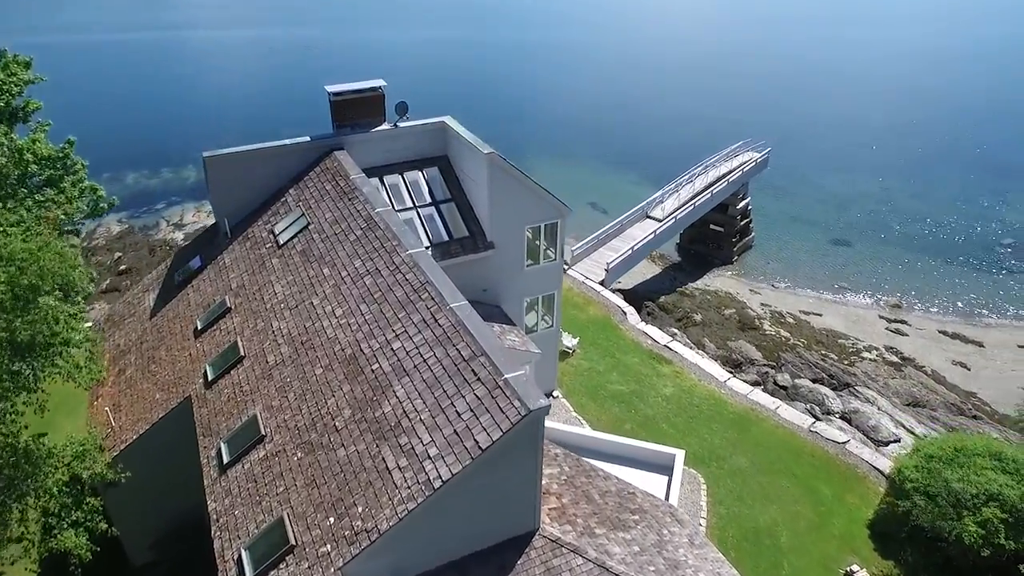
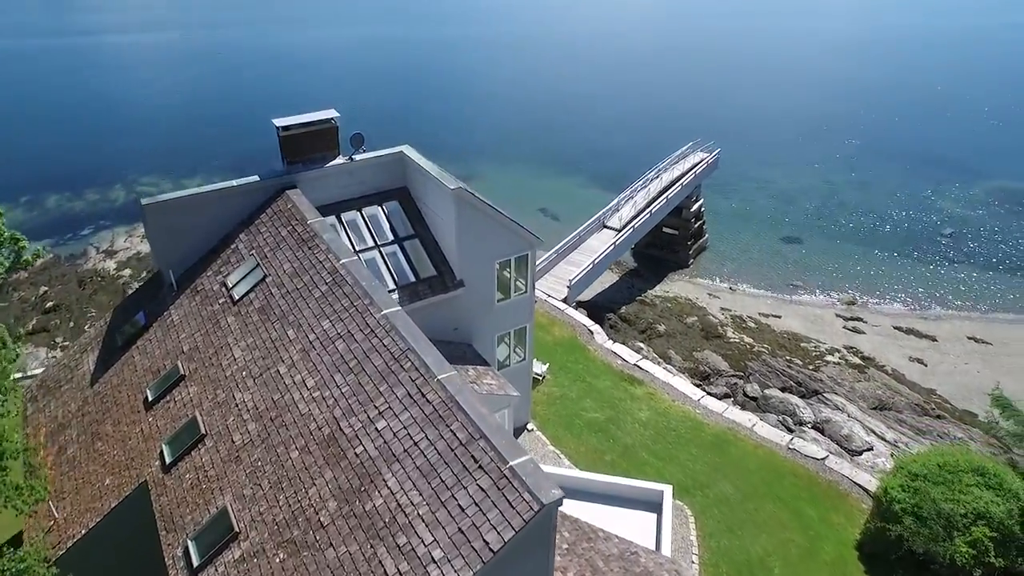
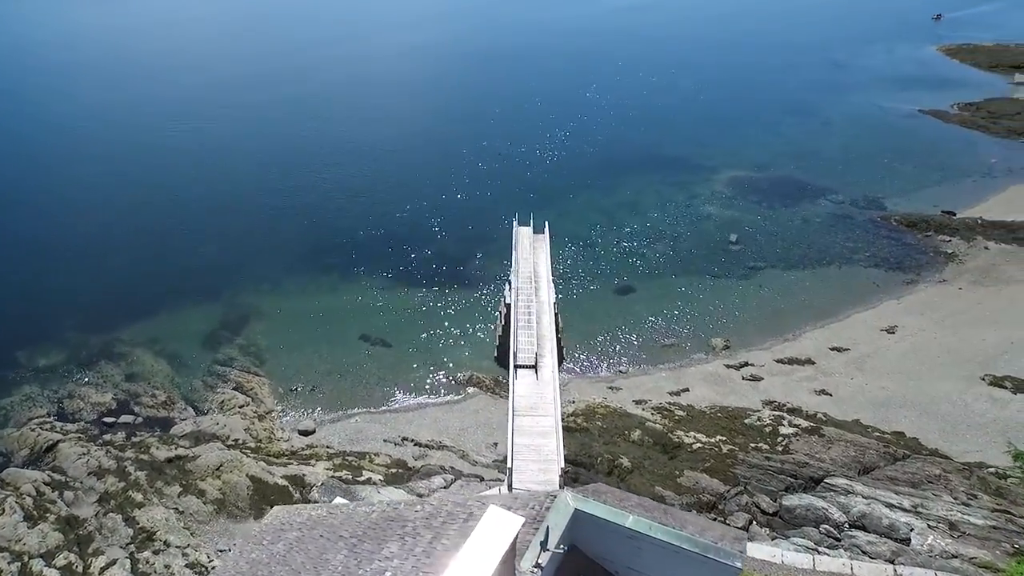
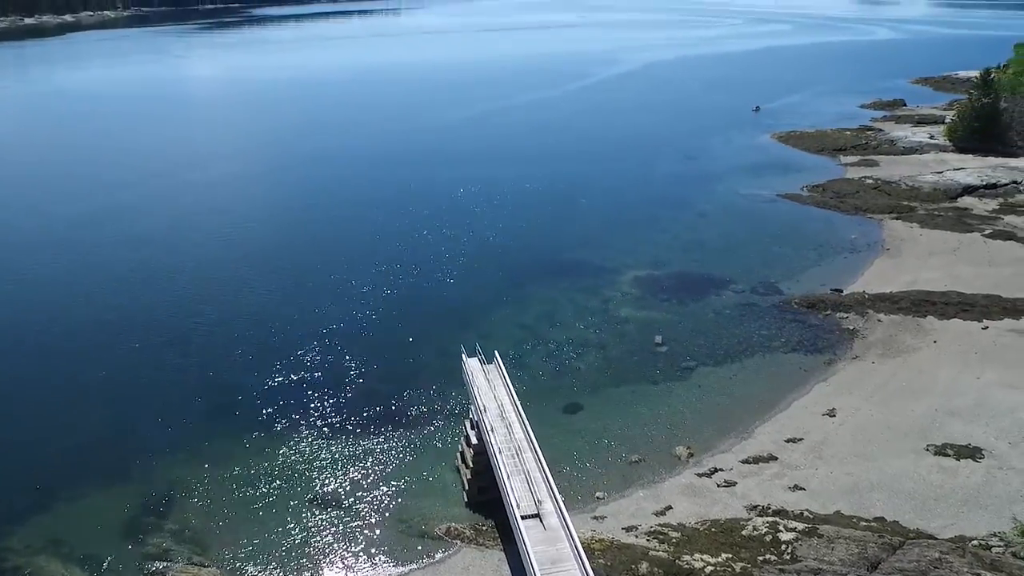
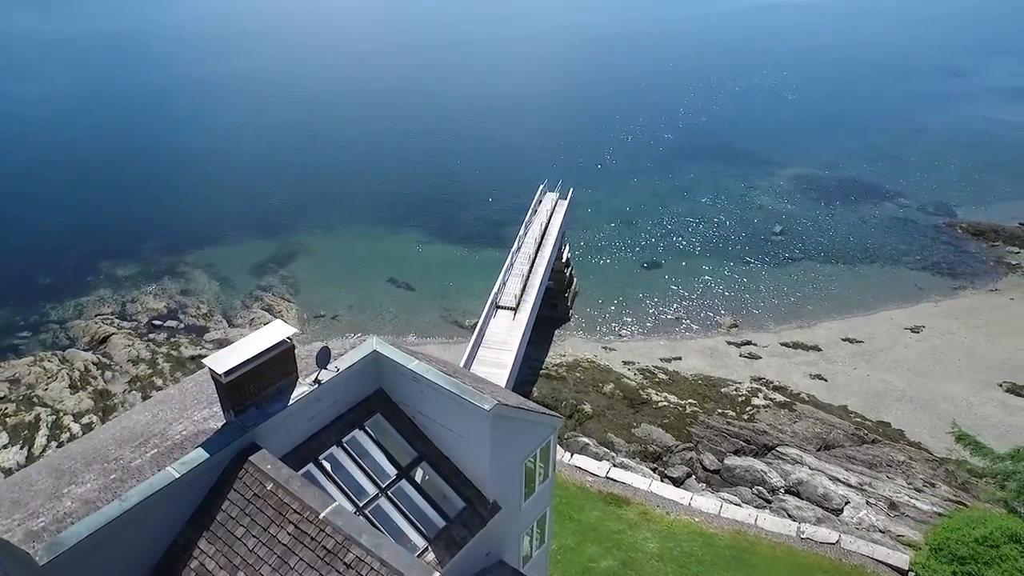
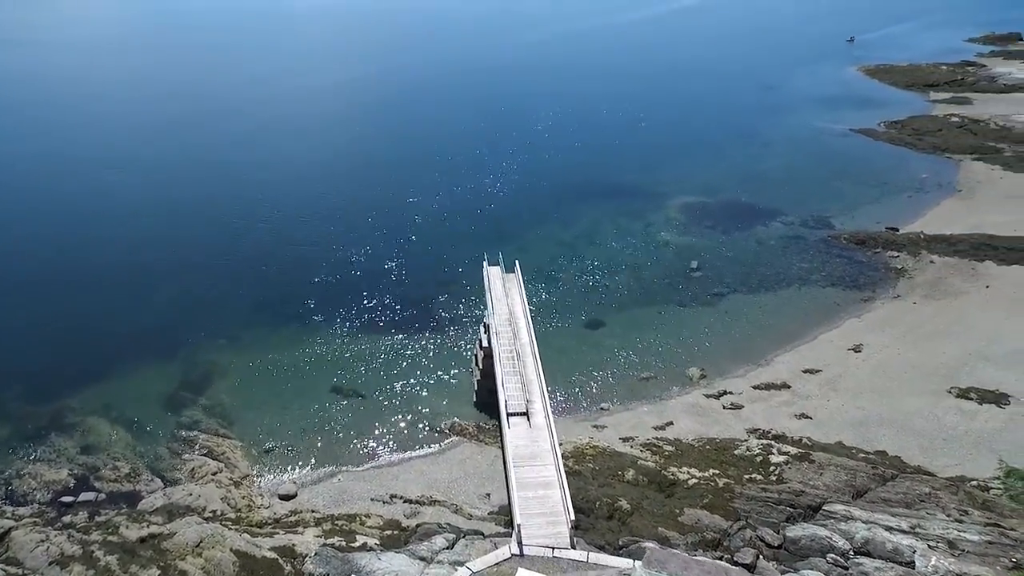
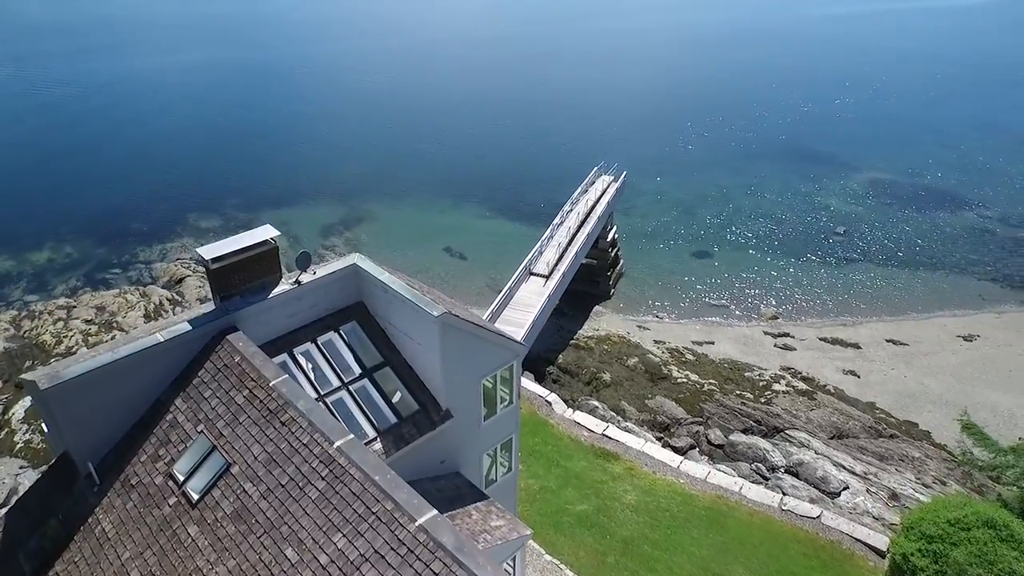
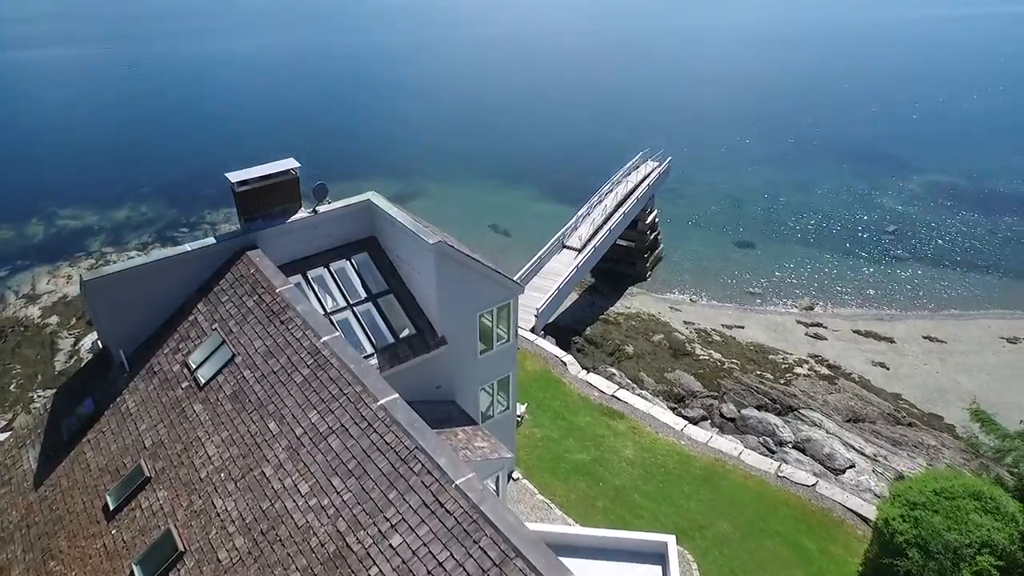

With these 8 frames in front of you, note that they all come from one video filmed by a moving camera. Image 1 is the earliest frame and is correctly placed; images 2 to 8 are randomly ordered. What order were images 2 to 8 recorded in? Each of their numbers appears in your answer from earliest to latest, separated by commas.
2, 8, 7, 5, 3, 6, 4
